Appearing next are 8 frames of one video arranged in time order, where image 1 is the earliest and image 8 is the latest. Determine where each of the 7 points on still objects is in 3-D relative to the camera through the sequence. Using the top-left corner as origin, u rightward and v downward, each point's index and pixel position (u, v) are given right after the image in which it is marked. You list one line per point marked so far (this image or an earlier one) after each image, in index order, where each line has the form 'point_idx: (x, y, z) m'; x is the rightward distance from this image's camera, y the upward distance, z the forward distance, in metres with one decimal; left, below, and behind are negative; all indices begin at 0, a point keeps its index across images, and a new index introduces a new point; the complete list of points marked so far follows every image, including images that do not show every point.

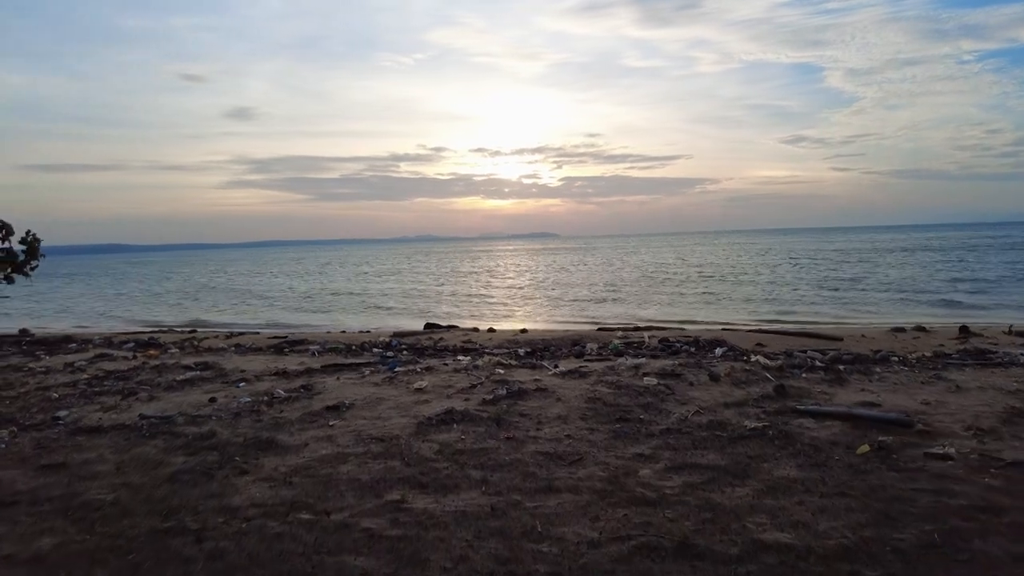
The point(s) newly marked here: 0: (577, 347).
0: (+1.0, -0.9, +10.3) m
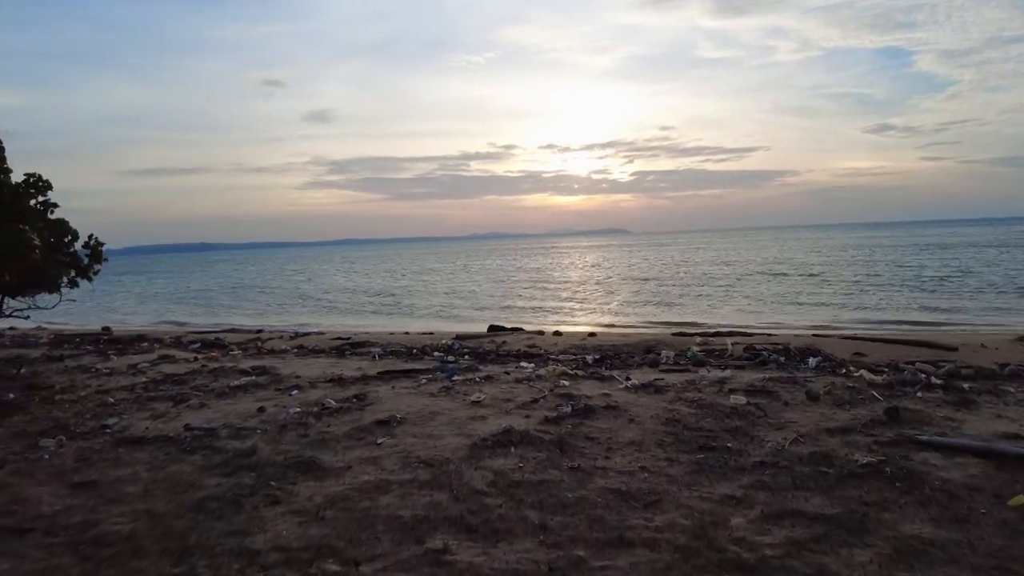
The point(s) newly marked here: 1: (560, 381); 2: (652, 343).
0: (+2.0, -1.0, +9.5) m
1: (+0.5, -1.0, +7.3) m
2: (+2.2, -0.9, +10.4) m
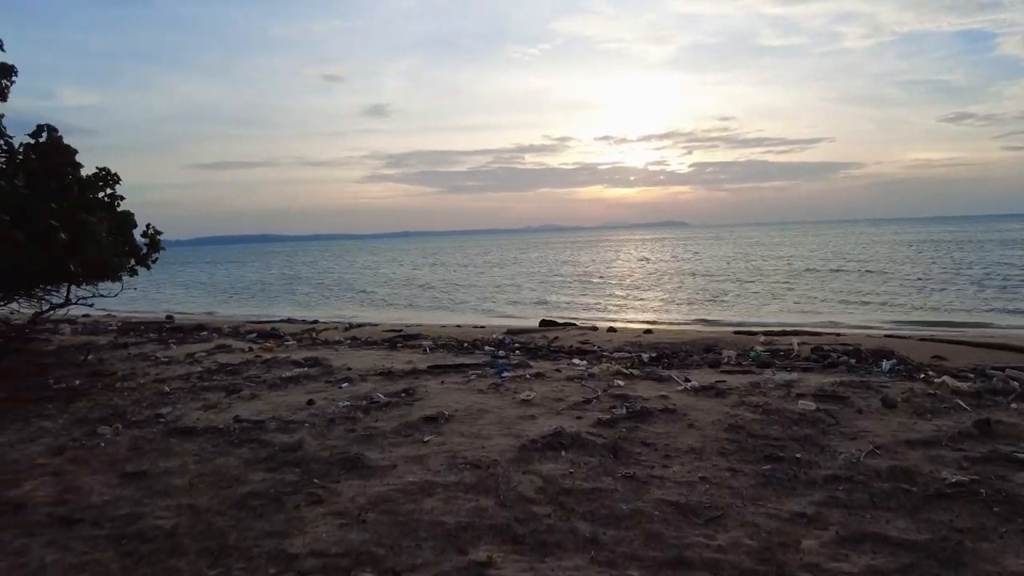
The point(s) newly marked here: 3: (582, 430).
0: (+2.7, -0.9, +9.1) m
1: (+1.1, -1.0, +7.0) m
2: (+3.0, -0.8, +10.0) m
3: (+0.6, -1.1, +5.3) m
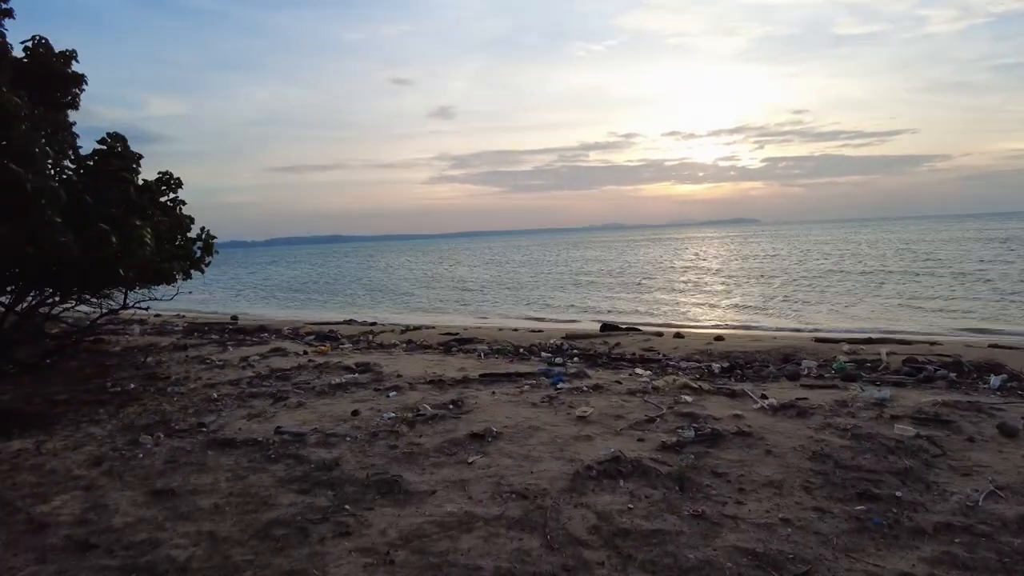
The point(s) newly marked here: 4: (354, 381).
0: (+3.5, -1.0, +8.3) m
1: (+1.6, -1.0, +6.4) m
2: (+3.8, -0.9, +9.2) m
3: (+0.9, -1.2, +4.7) m
4: (-1.9, -1.1, +7.9) m
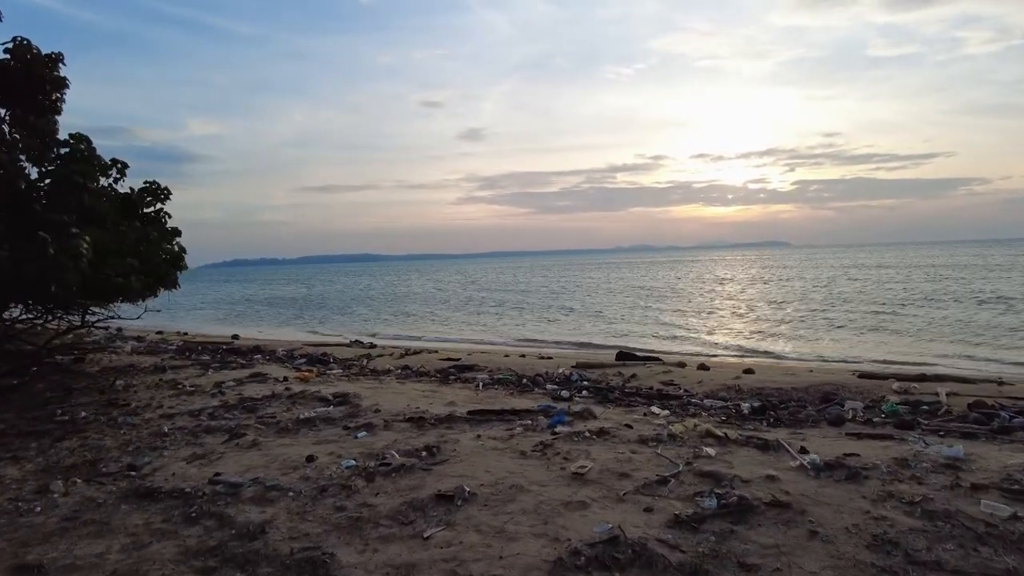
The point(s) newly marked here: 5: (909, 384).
0: (+3.4, -1.3, +7.1) m
1: (+1.5, -1.3, +5.3) m
2: (+3.8, -1.2, +7.9) m
3: (+0.8, -1.3, +3.6) m
4: (-2.0, -1.3, +6.9) m
5: (+4.8, -1.2, +8.0) m
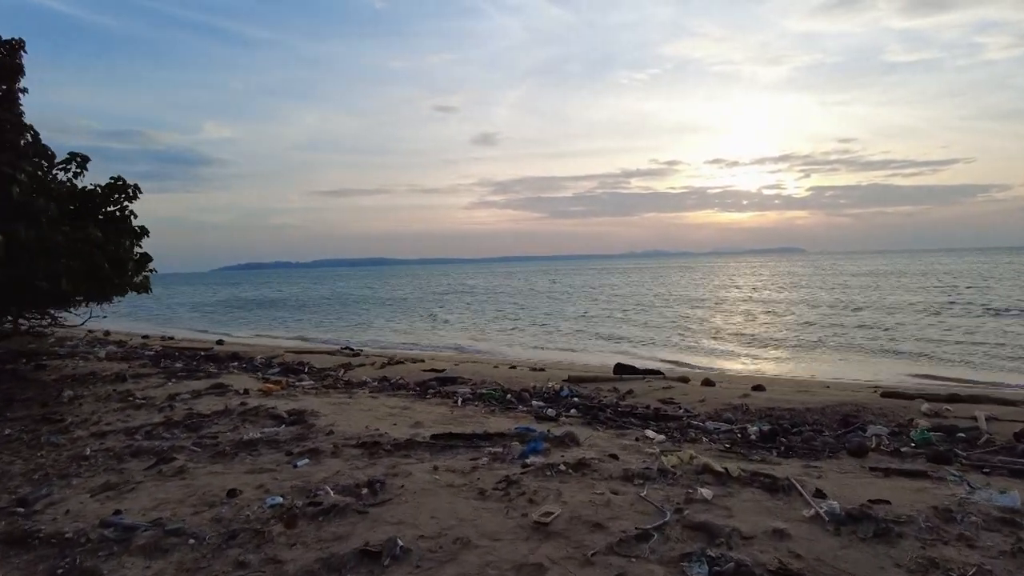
0: (+3.2, -1.4, +6.2) m
1: (+1.2, -1.3, +4.4) m
2: (+3.6, -1.3, +7.0) m
3: (+0.4, -1.4, +2.7) m
4: (-2.2, -1.4, +6.1) m
5: (+4.6, -1.3, +7.0) m
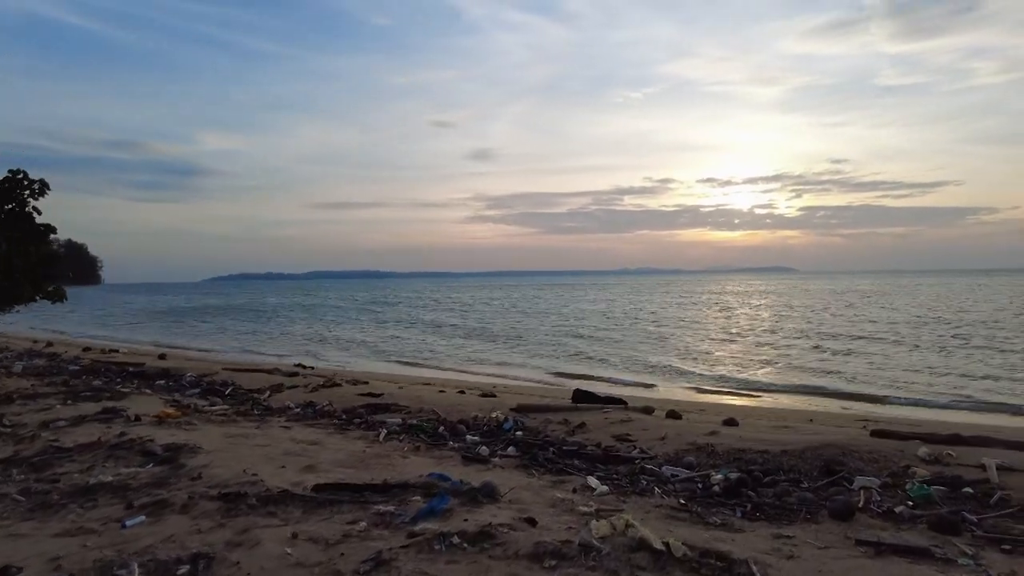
0: (+2.5, -1.5, +5.1) m
1: (+0.6, -1.4, +3.3) m
2: (+2.9, -1.5, +5.9) m
3: (-0.2, -1.4, +1.6) m
4: (-2.9, -1.5, +4.9) m
5: (+3.9, -1.5, +6.0) m
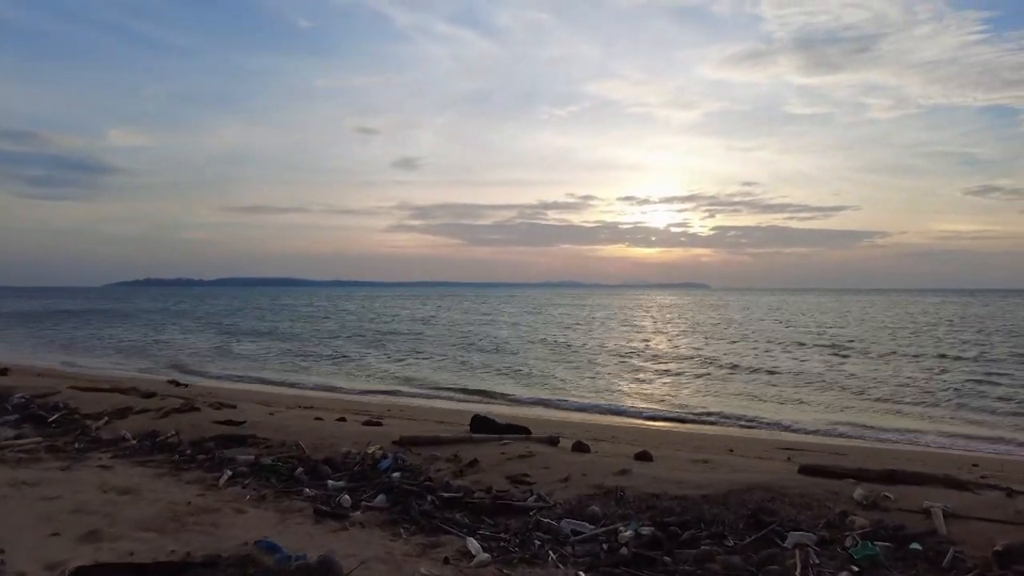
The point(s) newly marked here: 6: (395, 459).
0: (+1.6, -1.6, +4.2) m
1: (-0.1, -1.4, +2.2) m
2: (+1.9, -1.6, +5.1) m
3: (-0.7, -1.4, +0.4) m
4: (-3.7, -1.5, +3.4) m
5: (+2.9, -1.6, +5.2) m
6: (-1.1, -1.6, +6.1) m
